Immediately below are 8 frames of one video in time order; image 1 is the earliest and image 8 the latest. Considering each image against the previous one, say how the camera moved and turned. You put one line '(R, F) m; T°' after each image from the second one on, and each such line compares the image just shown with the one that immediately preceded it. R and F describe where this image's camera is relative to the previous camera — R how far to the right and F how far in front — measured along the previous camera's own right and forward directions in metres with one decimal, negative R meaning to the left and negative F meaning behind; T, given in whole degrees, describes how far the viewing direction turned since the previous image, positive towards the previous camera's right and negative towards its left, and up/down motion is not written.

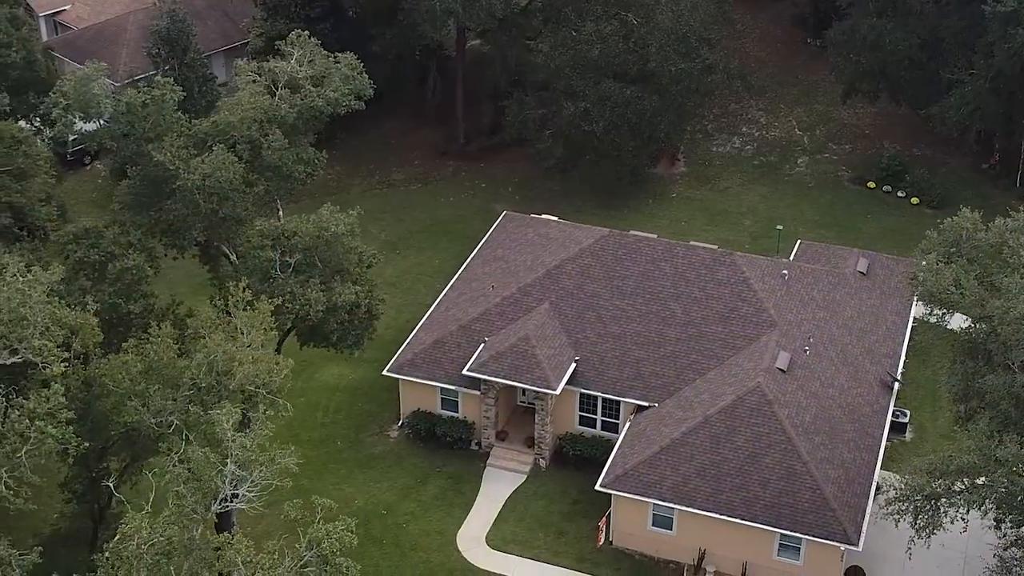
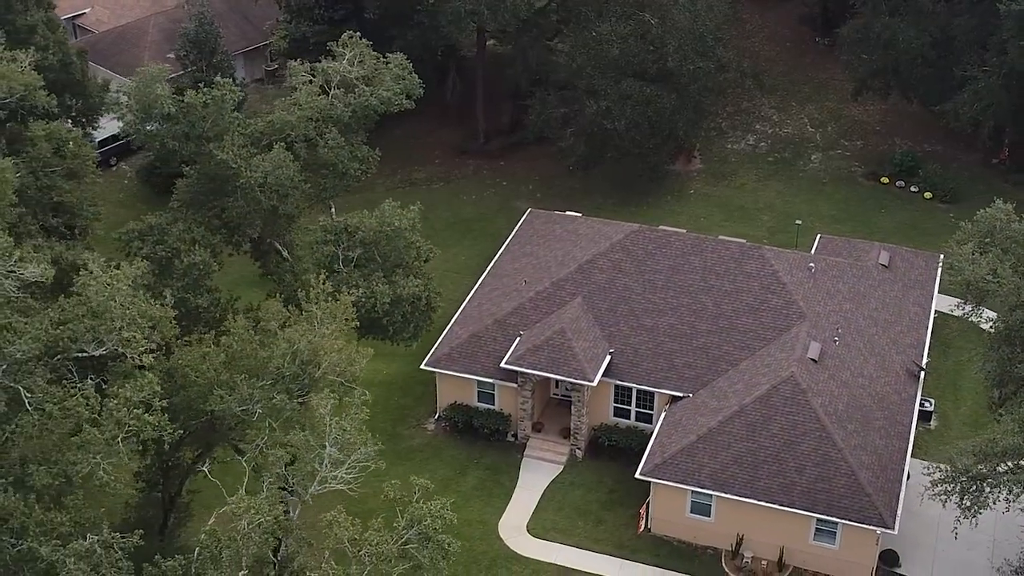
(-1.1, -0.6) m; +1°
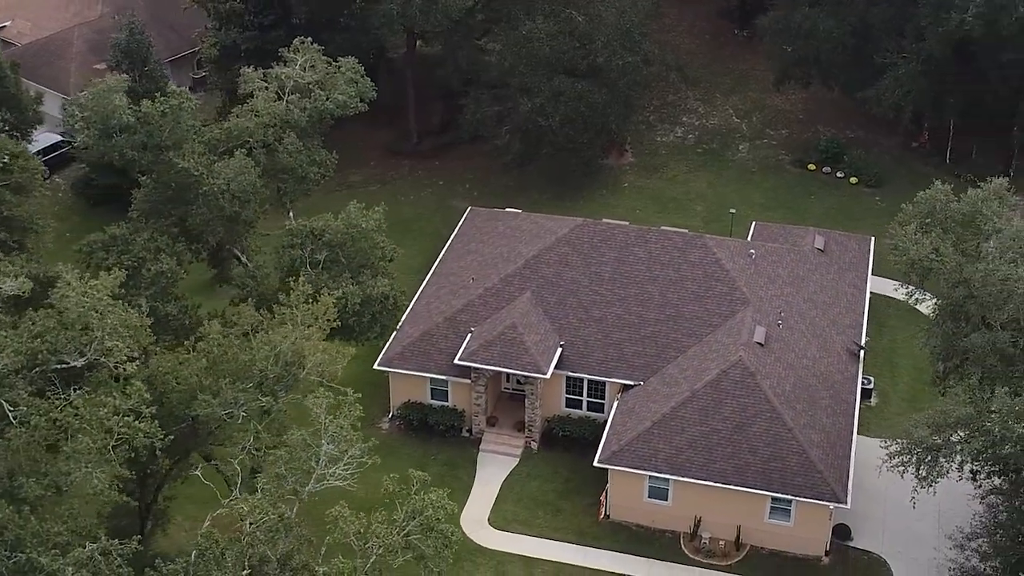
(-0.8, -0.4) m; +4°
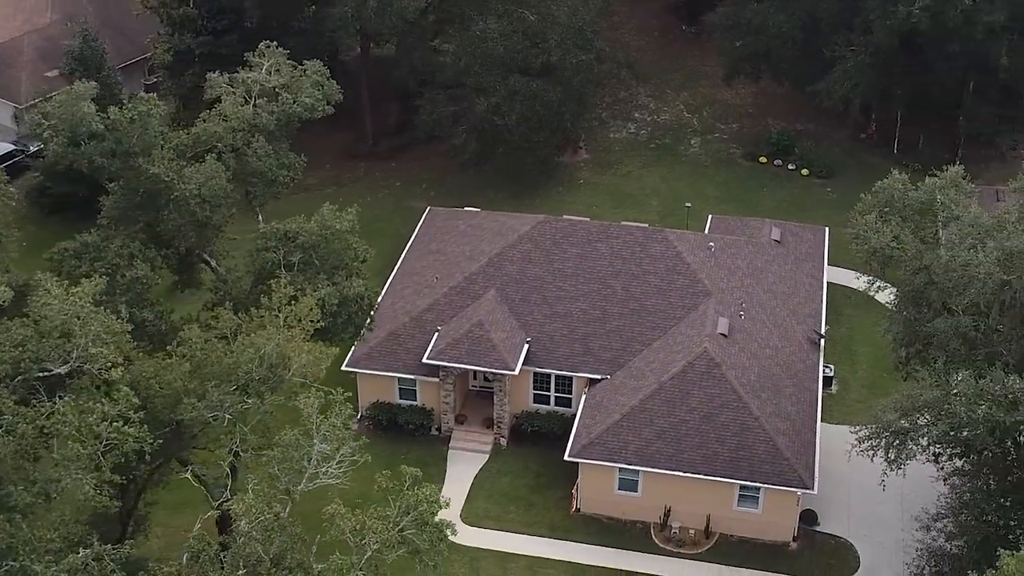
(-0.5, -0.2) m; +2°
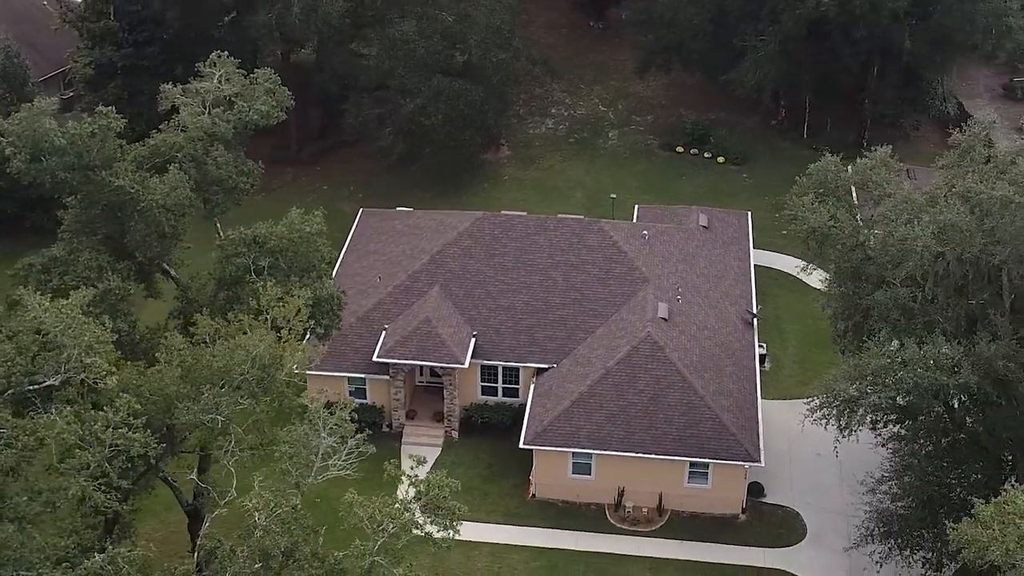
(-1.2, -0.7) m; +4°
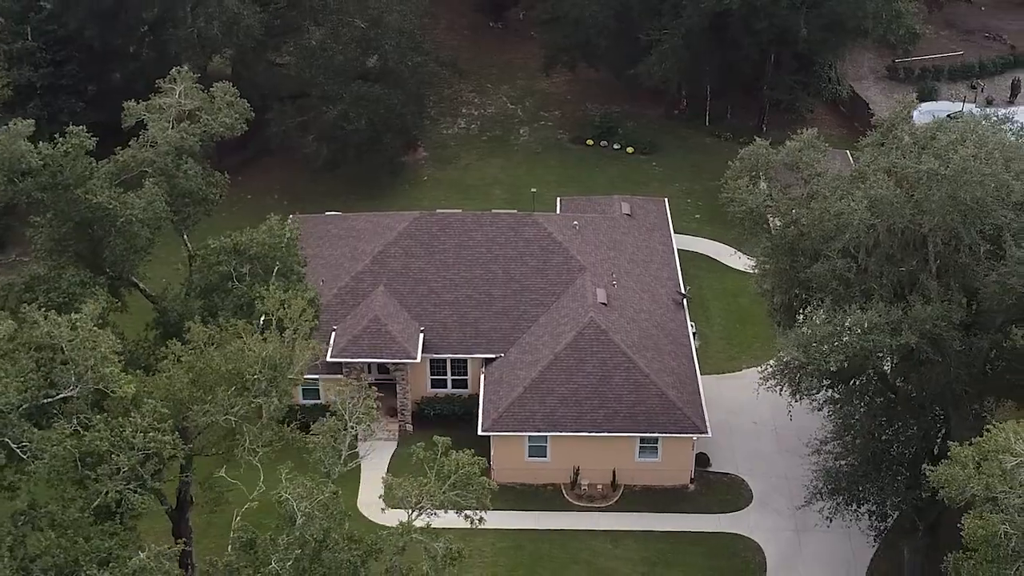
(-1.7, -1.1) m; +5°
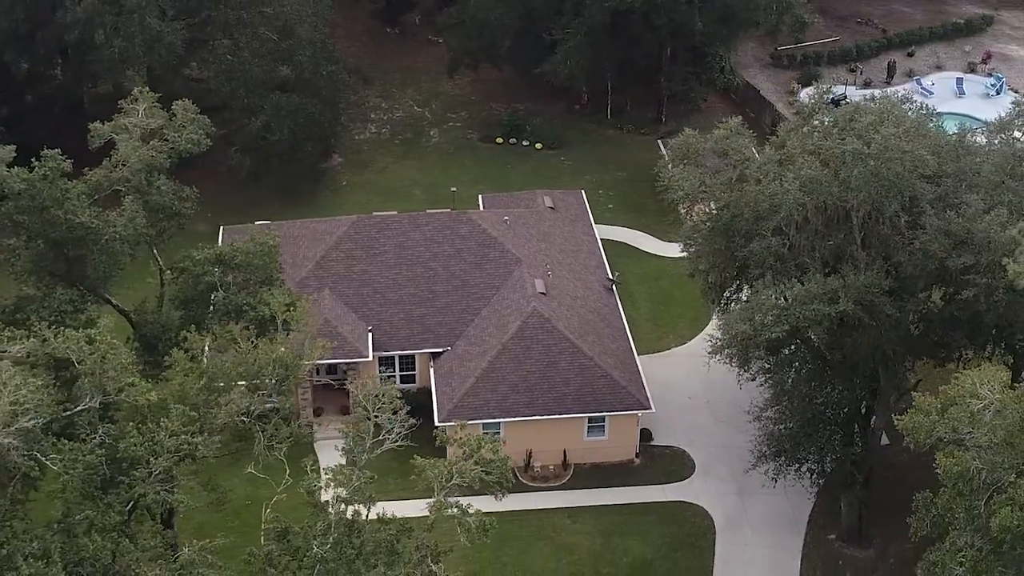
(-1.8, -1.3) m; +6°
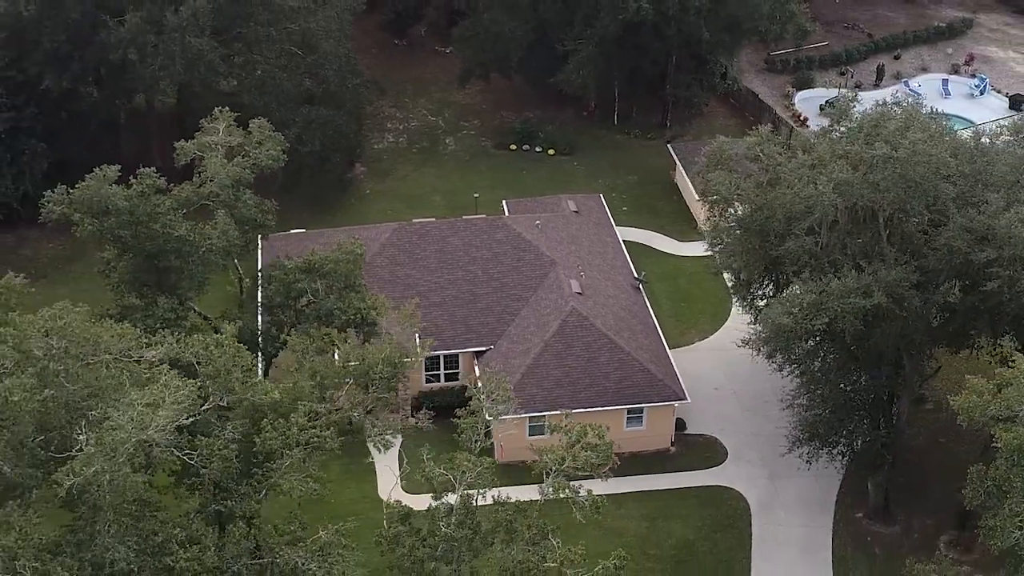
(-2.0, -1.8) m; +2°
